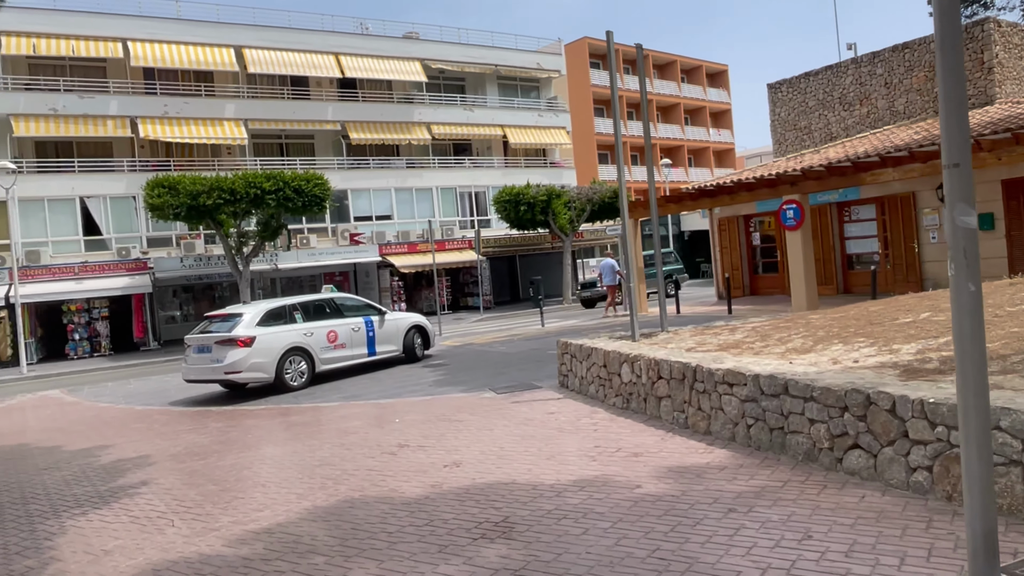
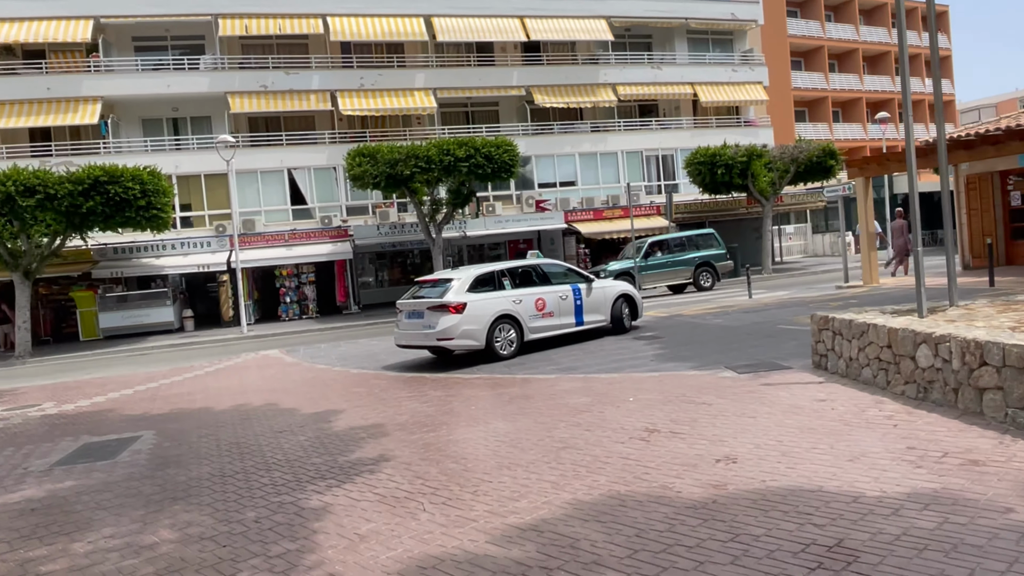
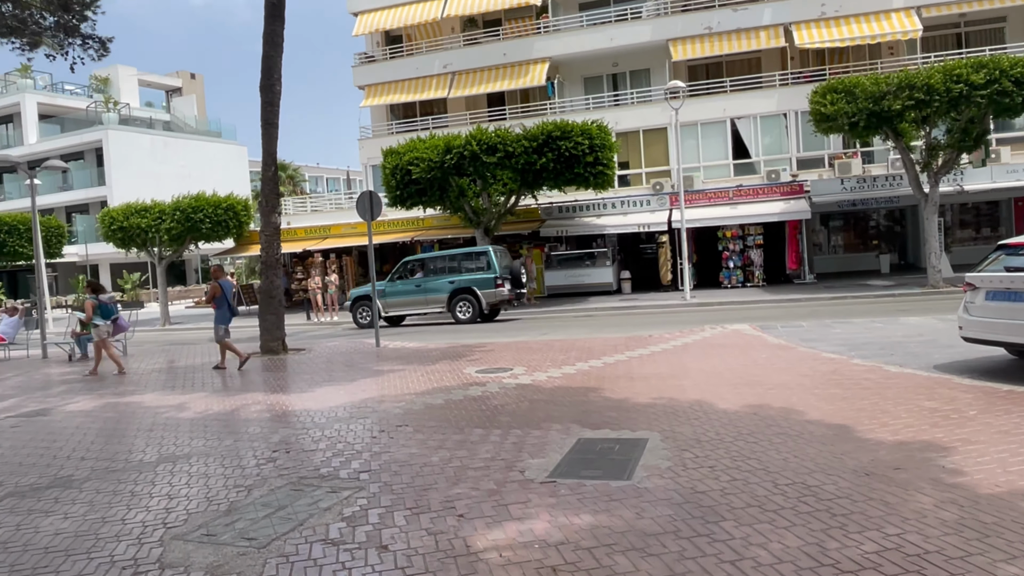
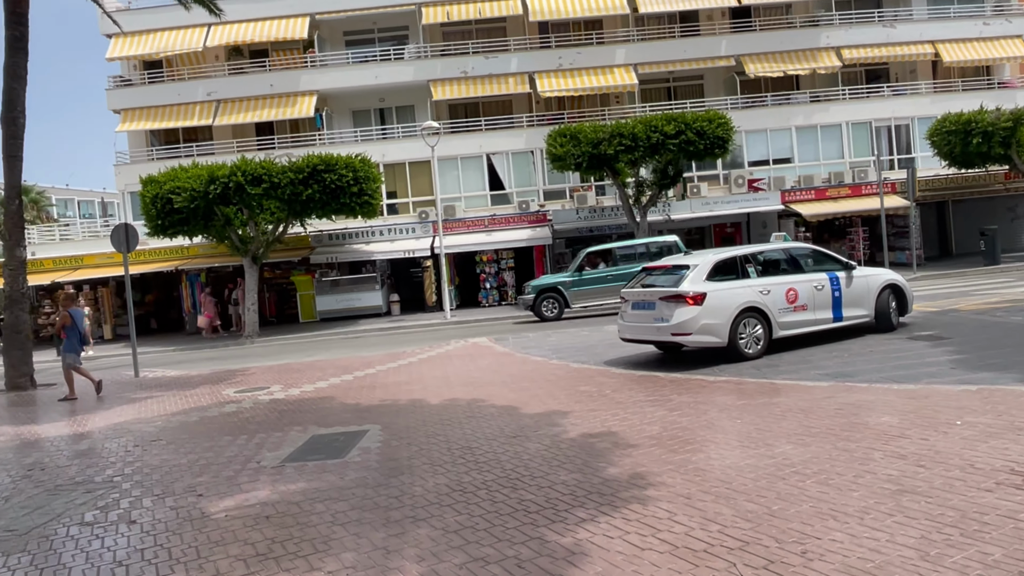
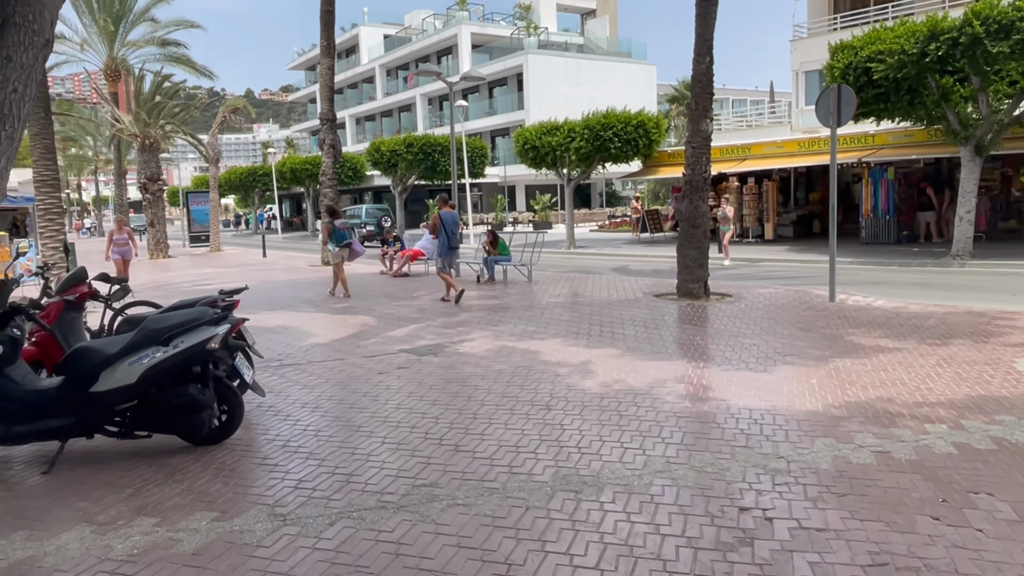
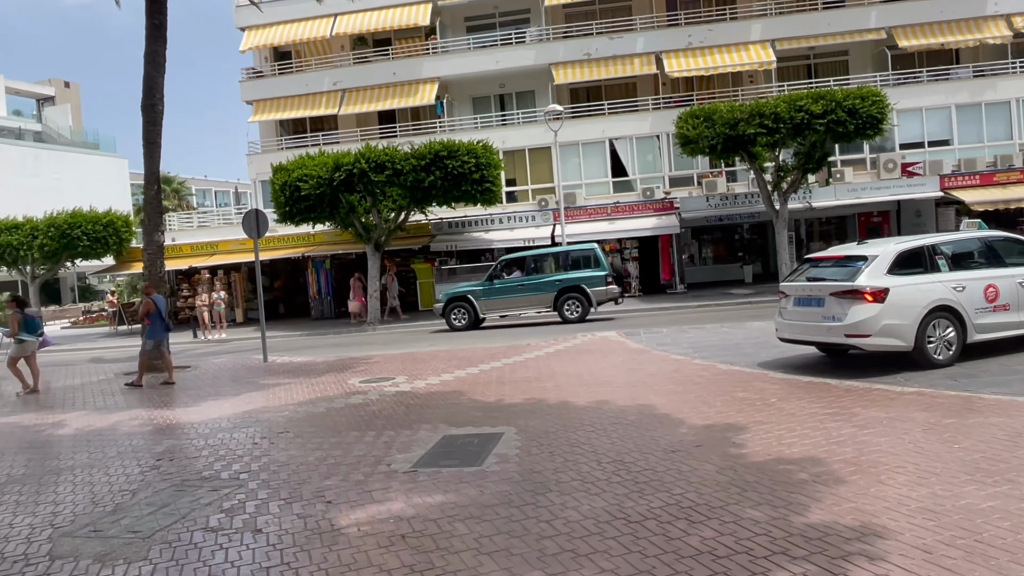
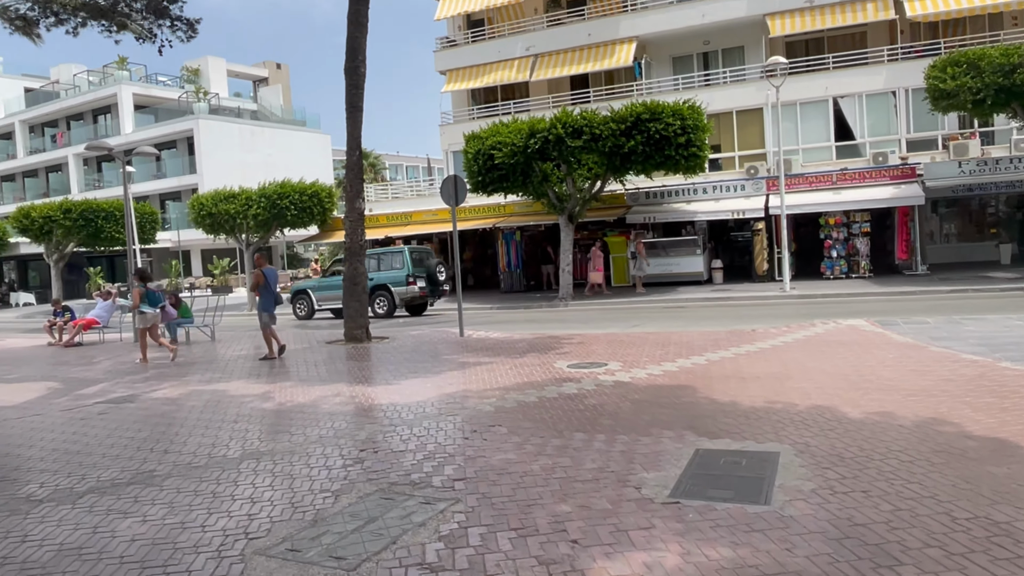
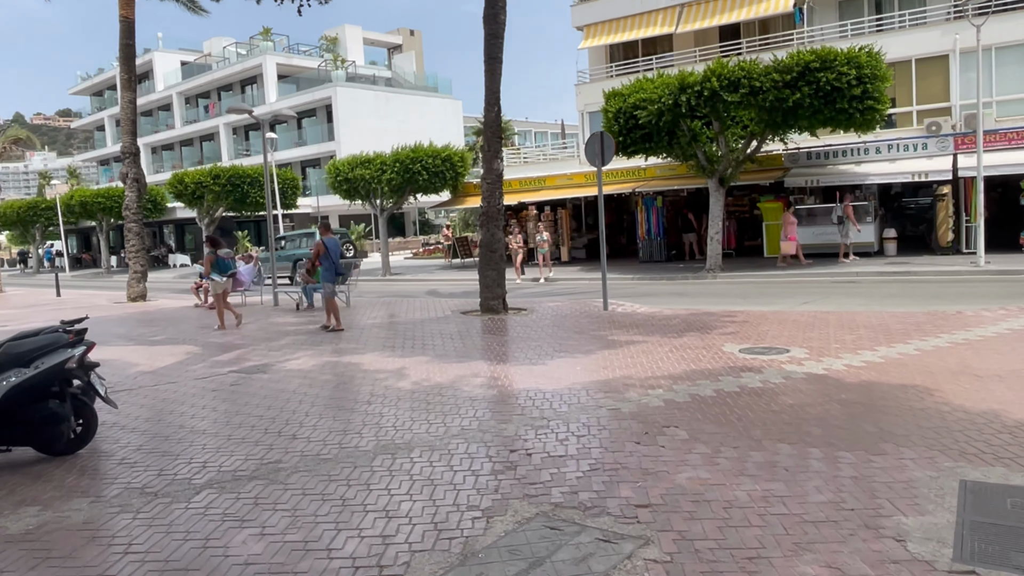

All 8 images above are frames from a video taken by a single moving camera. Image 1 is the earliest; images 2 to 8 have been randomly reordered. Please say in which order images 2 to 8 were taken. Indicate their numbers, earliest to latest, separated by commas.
2, 4, 6, 3, 7, 8, 5
